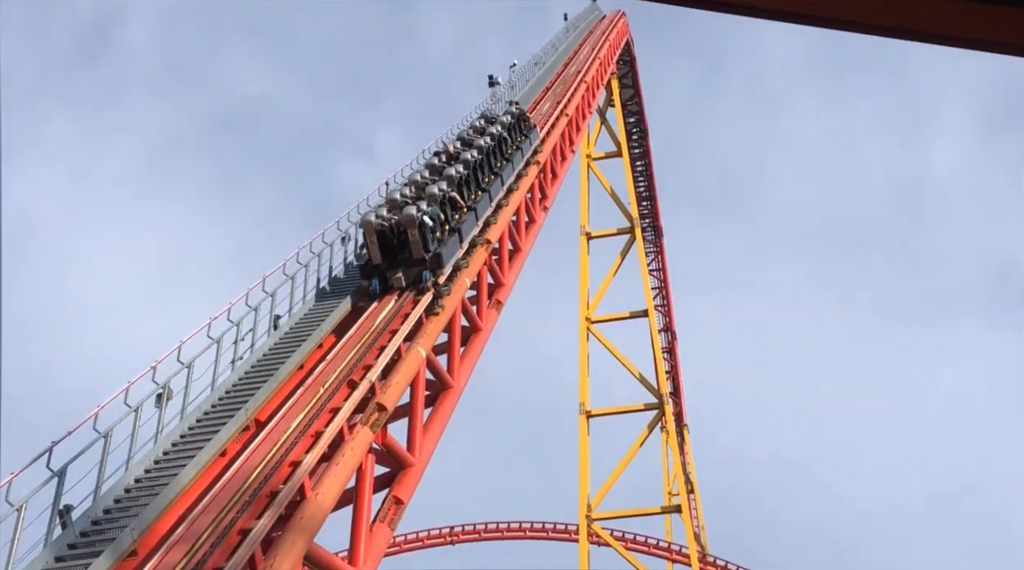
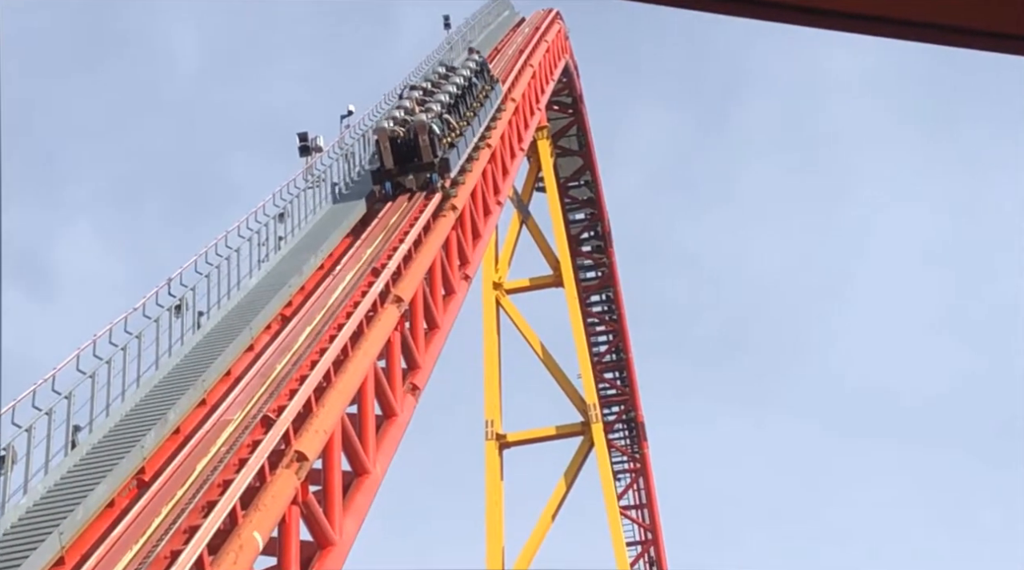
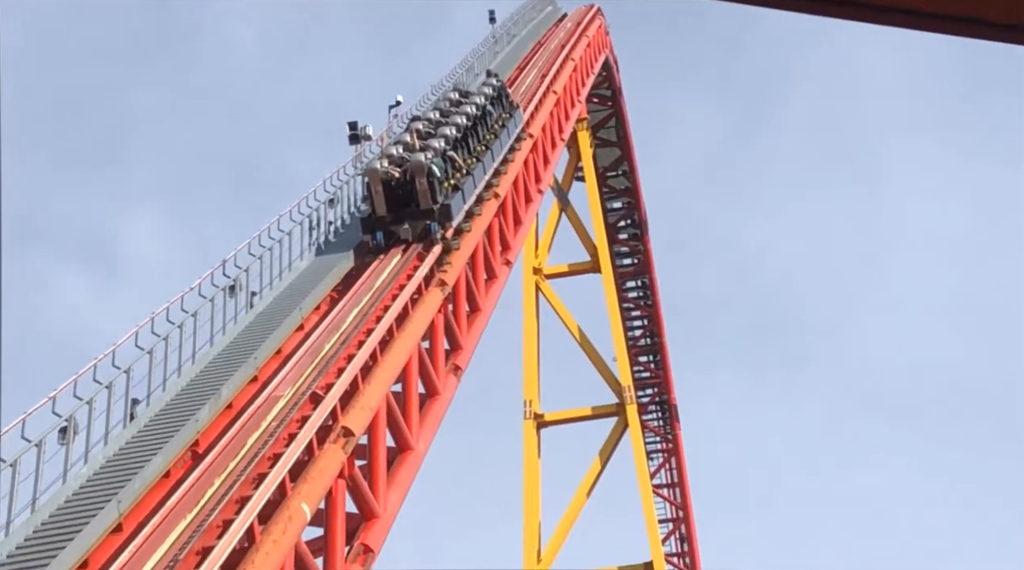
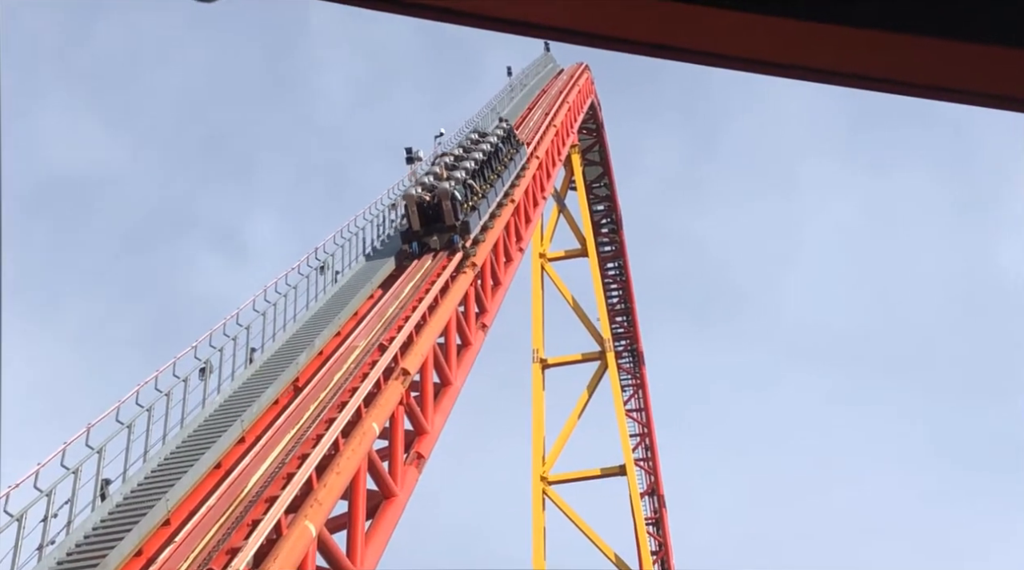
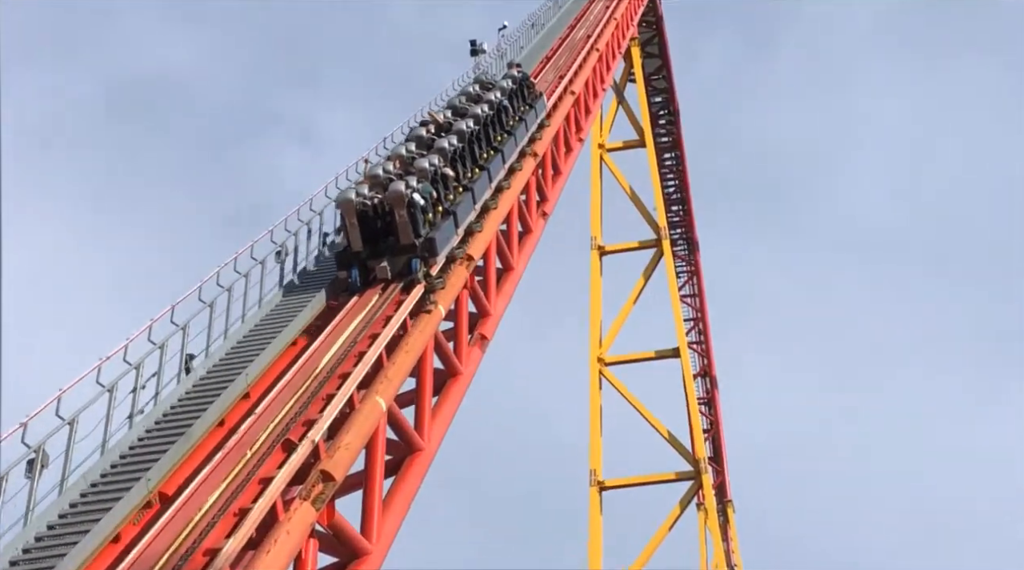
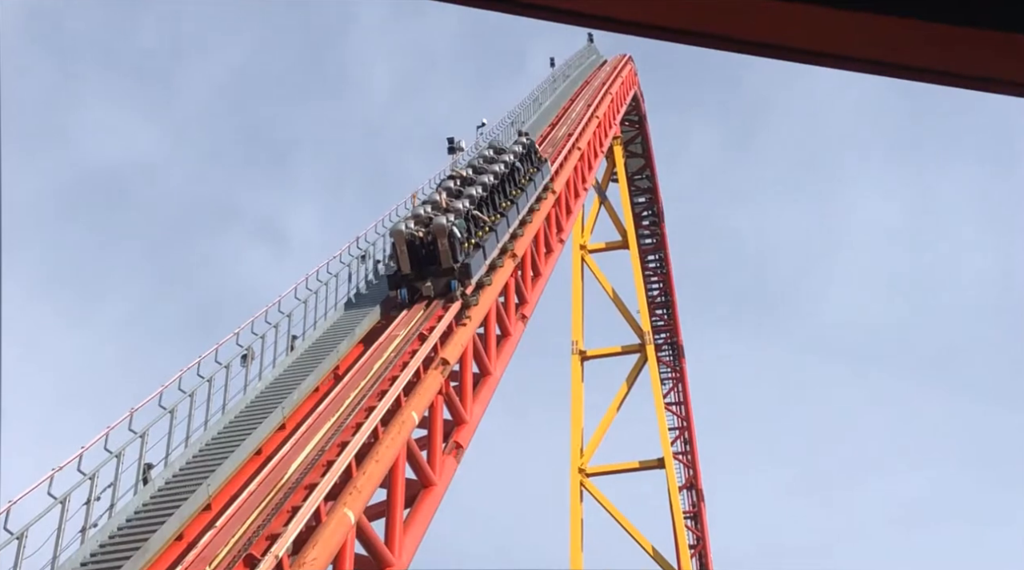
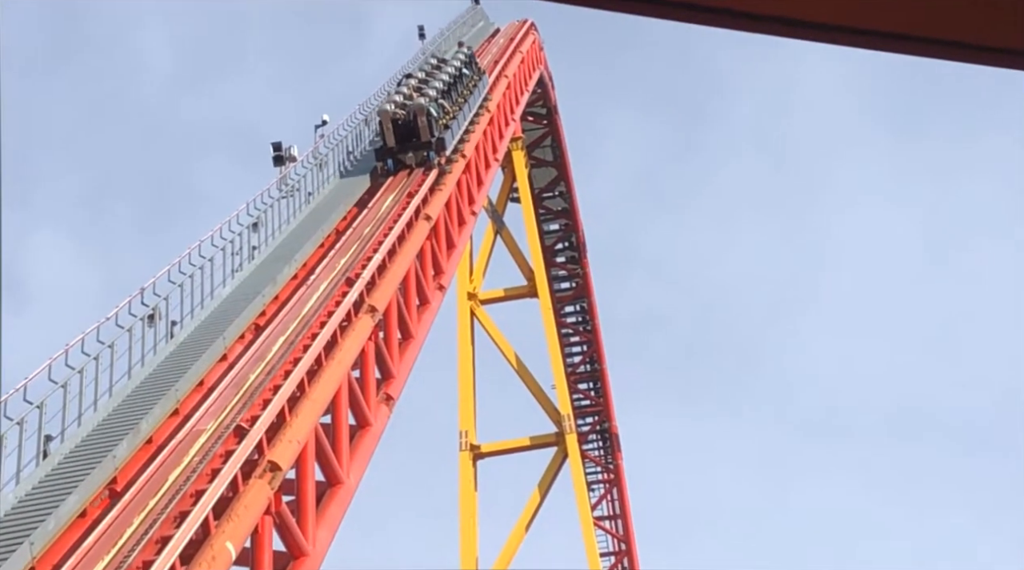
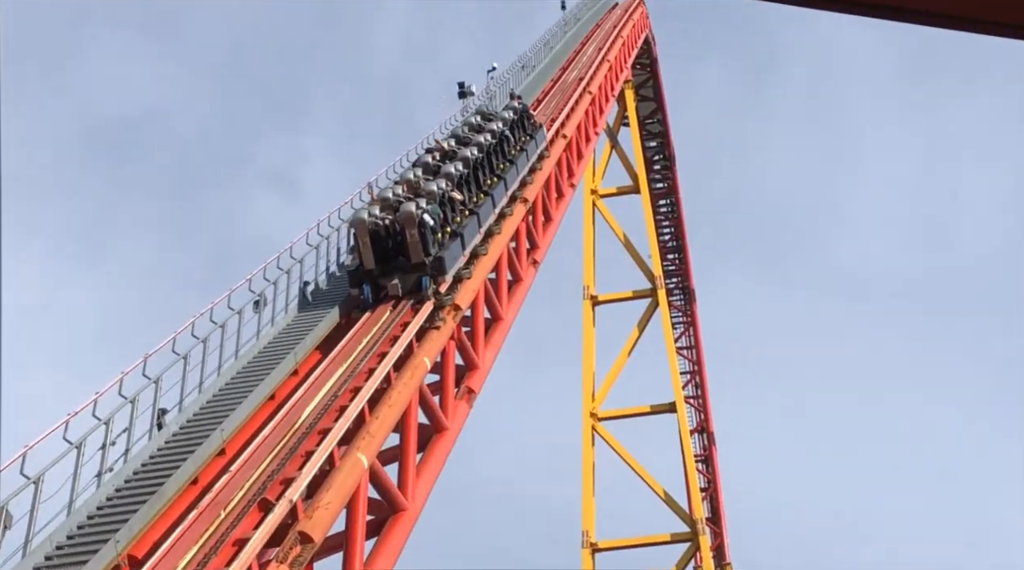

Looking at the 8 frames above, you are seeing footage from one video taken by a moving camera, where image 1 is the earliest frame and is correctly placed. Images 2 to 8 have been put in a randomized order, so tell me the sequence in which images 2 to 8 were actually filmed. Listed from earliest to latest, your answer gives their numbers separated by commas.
5, 8, 6, 4, 3, 2, 7
